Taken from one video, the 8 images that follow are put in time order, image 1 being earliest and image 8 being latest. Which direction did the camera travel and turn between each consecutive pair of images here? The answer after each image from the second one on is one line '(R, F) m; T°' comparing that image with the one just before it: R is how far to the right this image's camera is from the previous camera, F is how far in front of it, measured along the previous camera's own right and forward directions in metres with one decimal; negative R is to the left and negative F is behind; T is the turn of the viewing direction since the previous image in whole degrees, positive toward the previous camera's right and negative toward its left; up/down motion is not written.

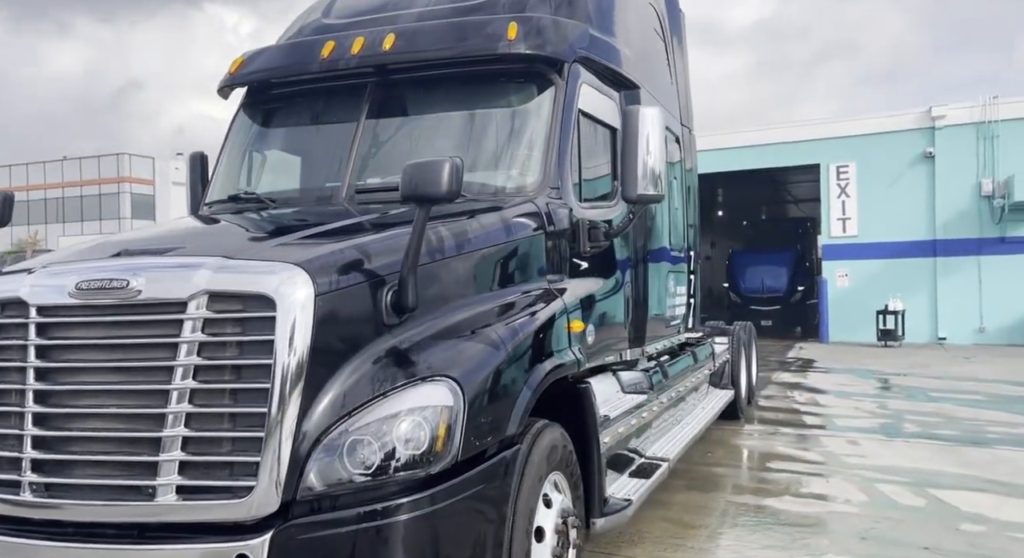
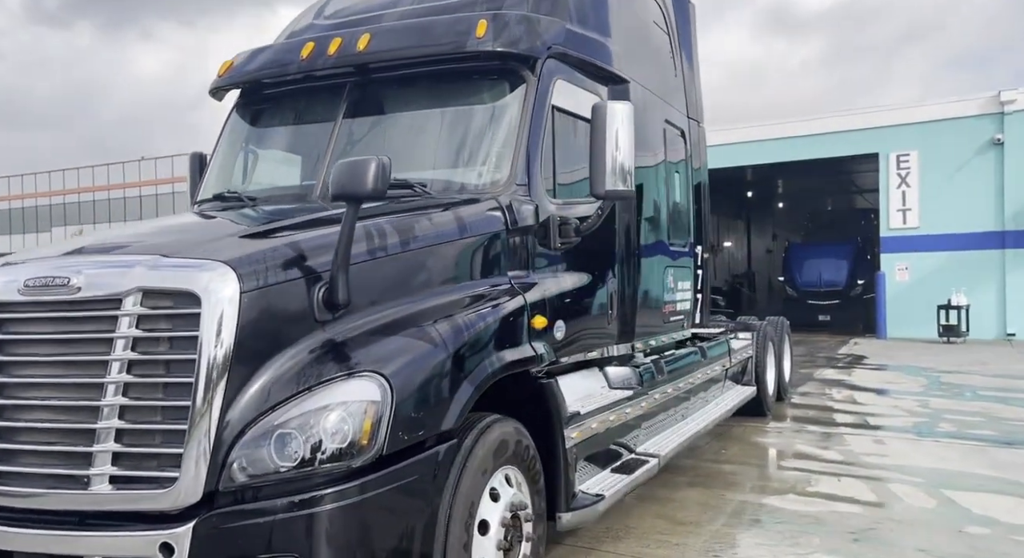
(+0.4, 0.0) m; -4°
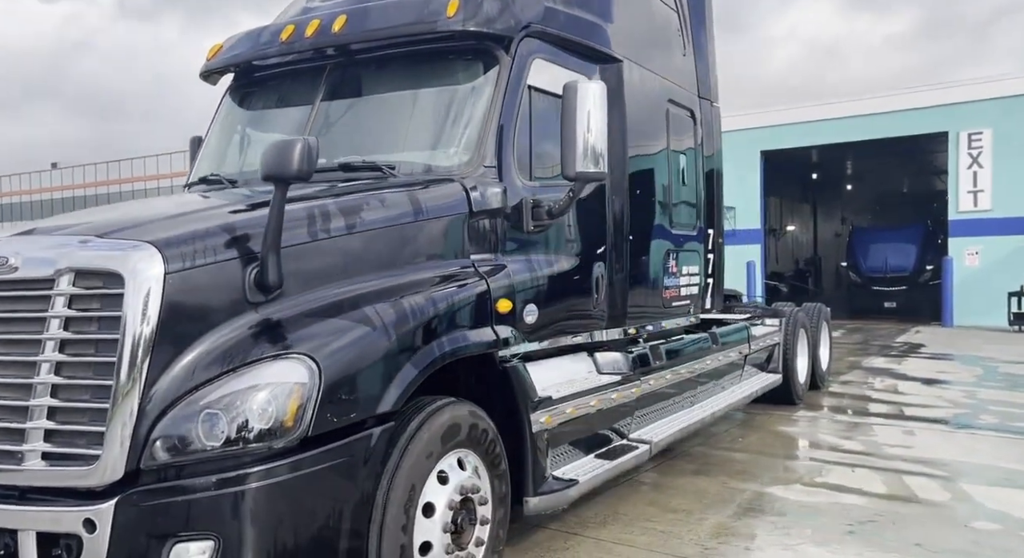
(+0.4, +0.1) m; -4°
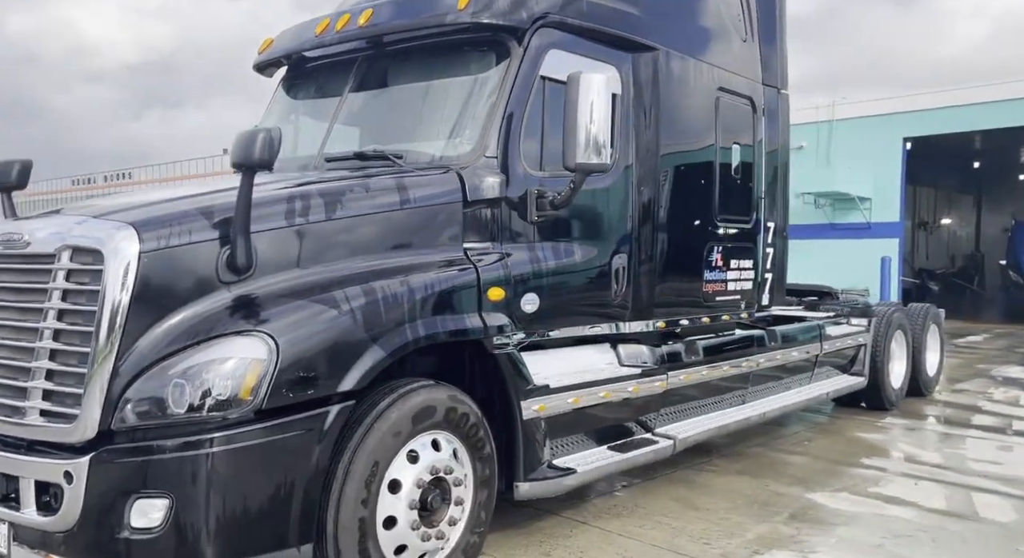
(+0.6, 0.0) m; -9°
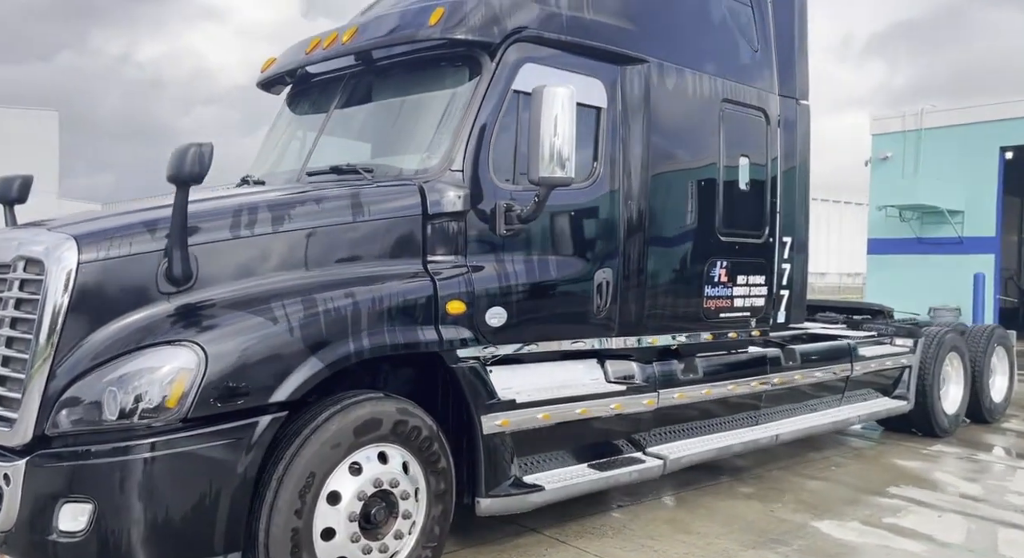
(+0.6, +0.1) m; -6°
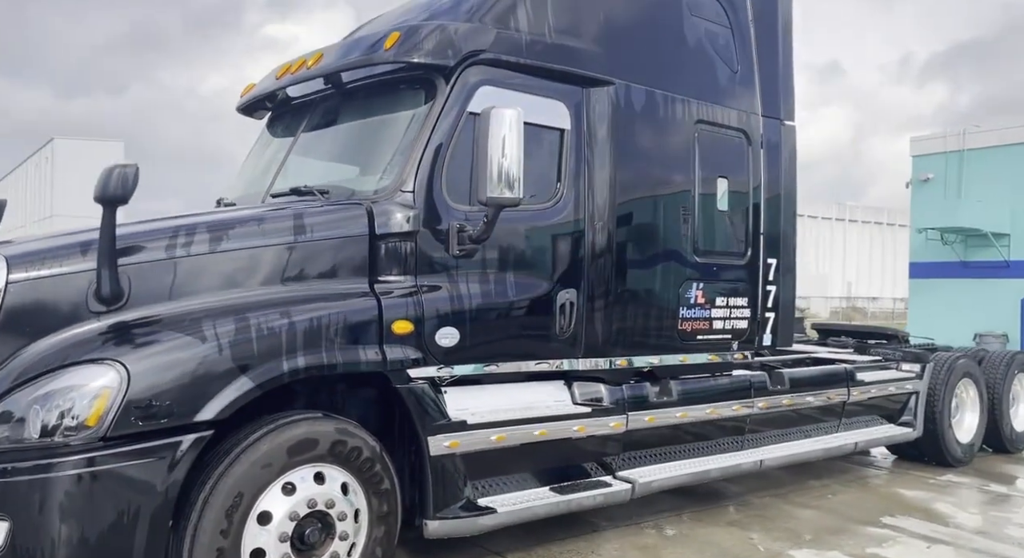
(+0.4, 0.0) m; -3°
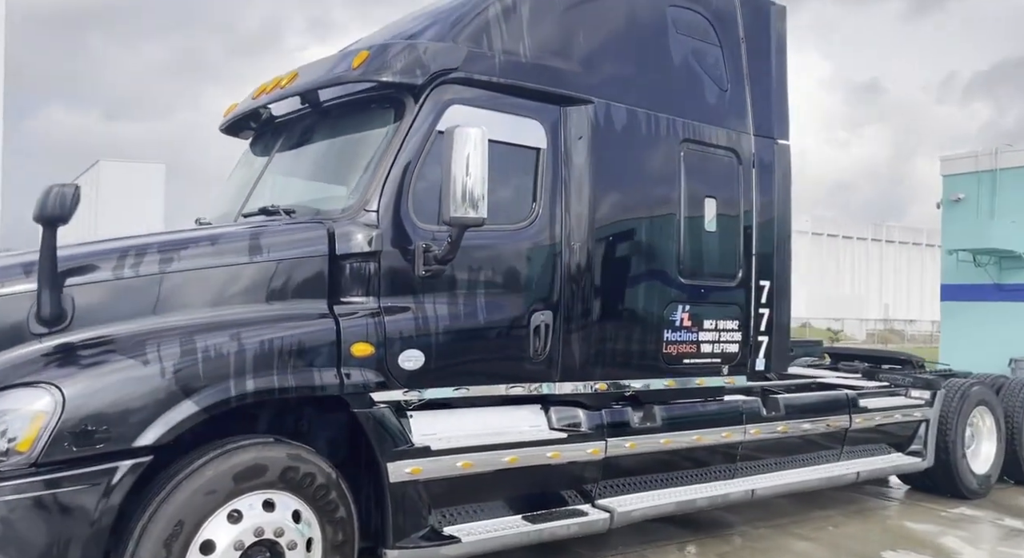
(+0.3, +0.1) m; -2°
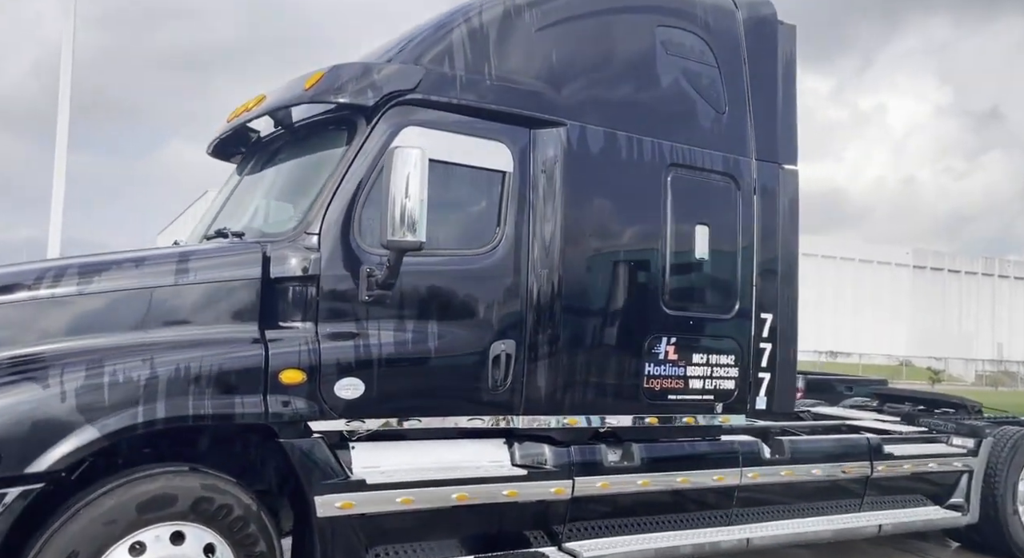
(+0.6, +0.2) m; -6°
